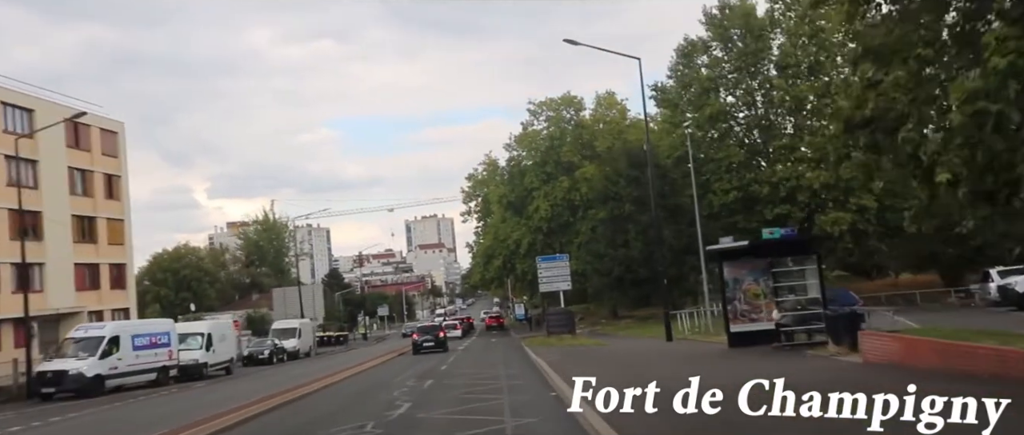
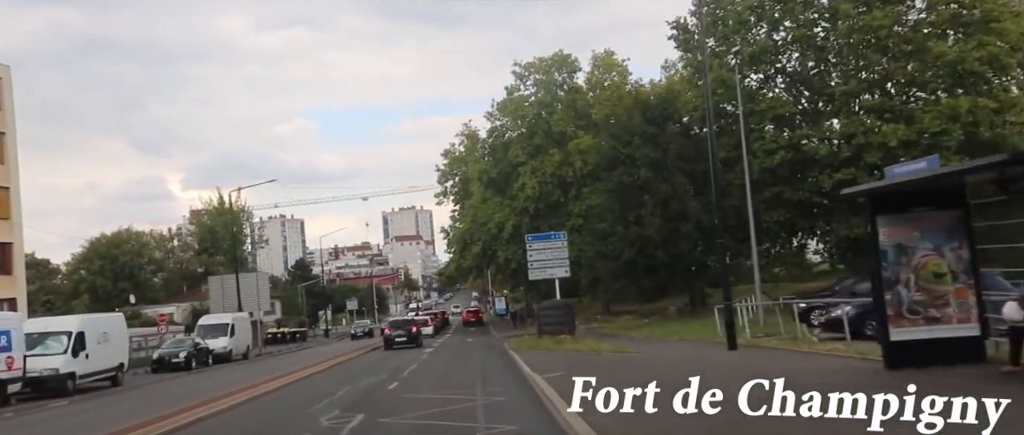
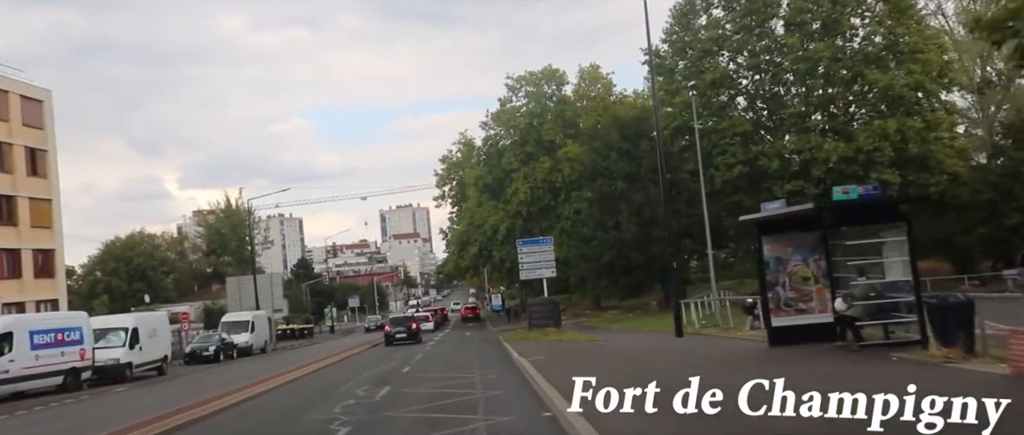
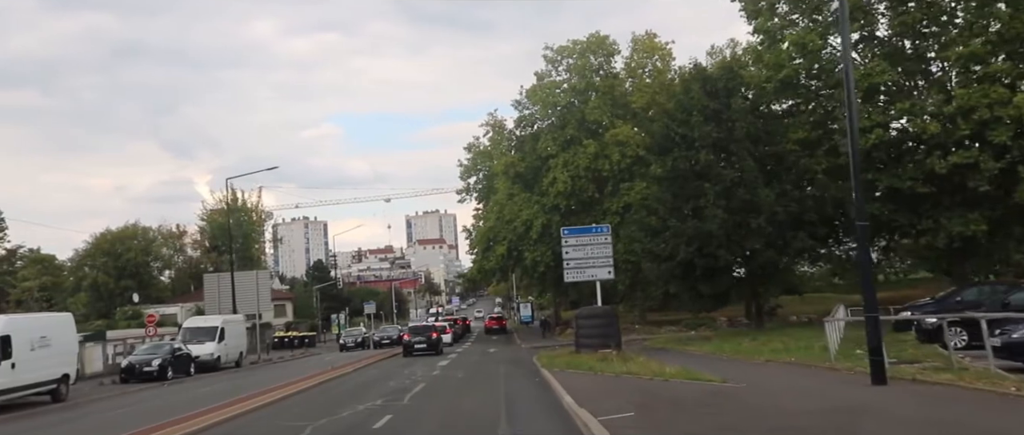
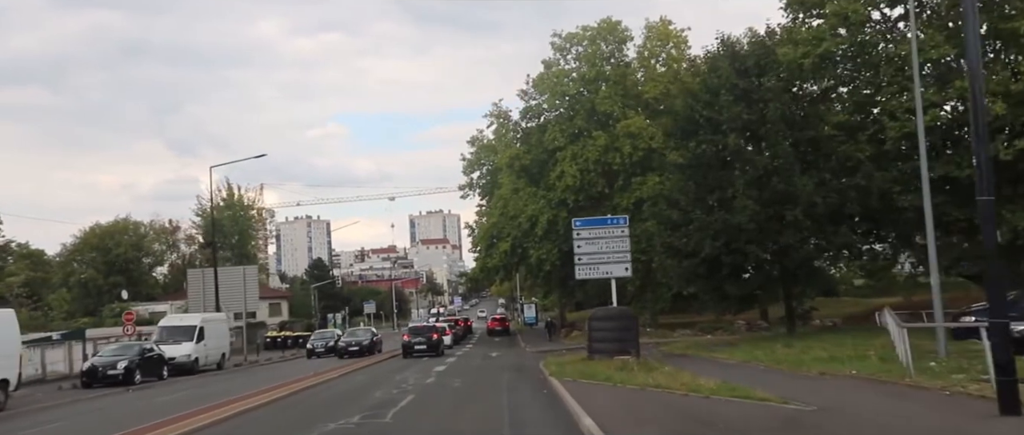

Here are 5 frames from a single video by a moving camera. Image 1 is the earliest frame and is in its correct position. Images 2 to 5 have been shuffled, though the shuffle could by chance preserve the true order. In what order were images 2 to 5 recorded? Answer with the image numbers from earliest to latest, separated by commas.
3, 2, 4, 5
